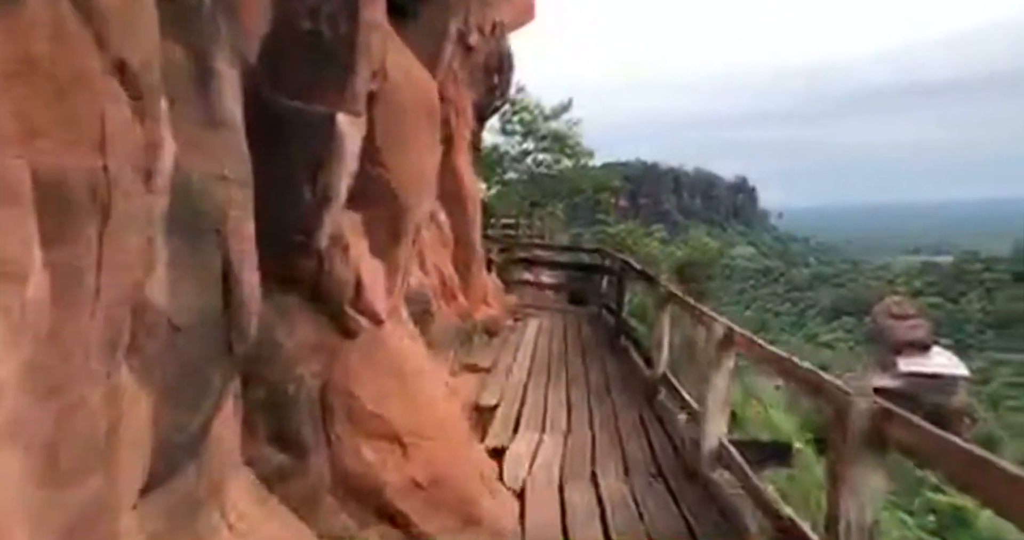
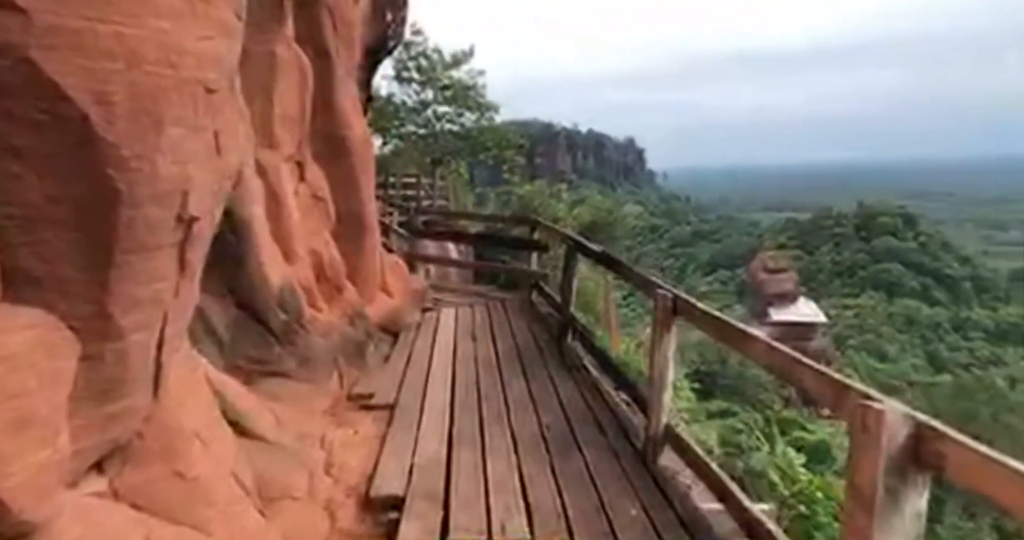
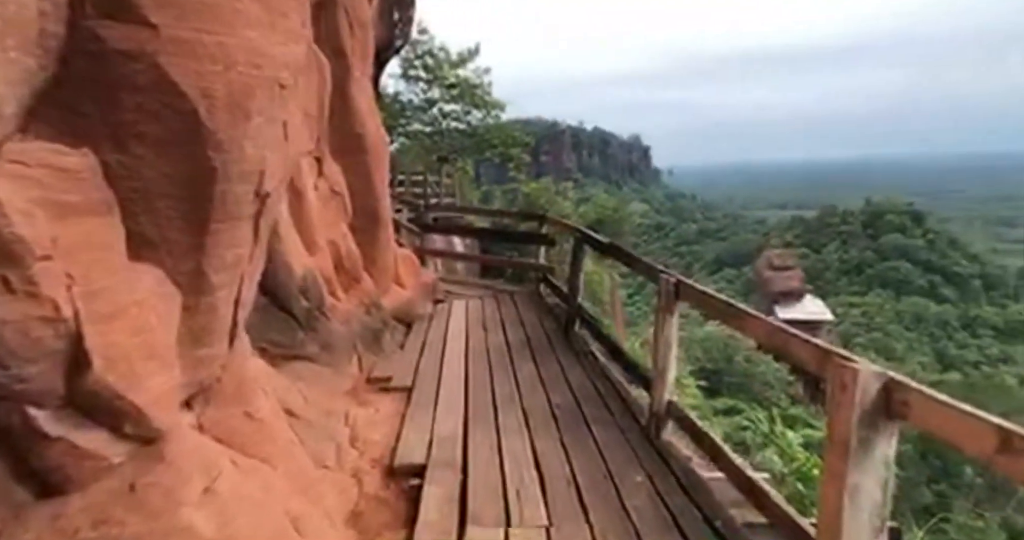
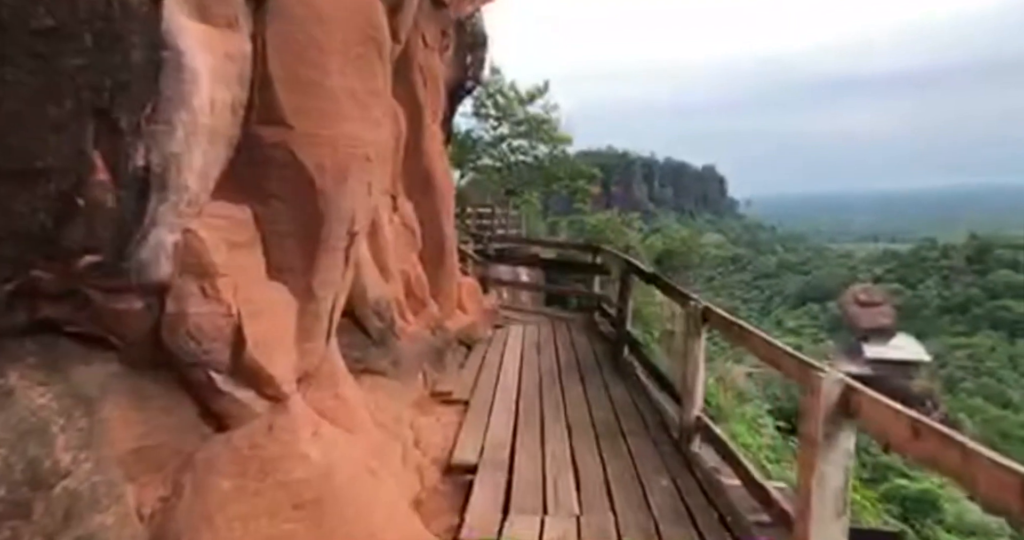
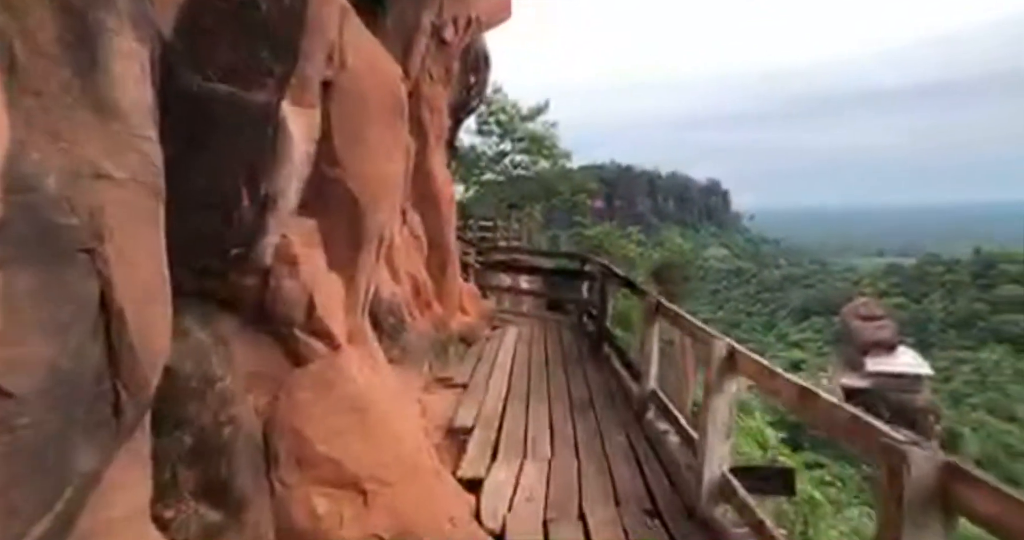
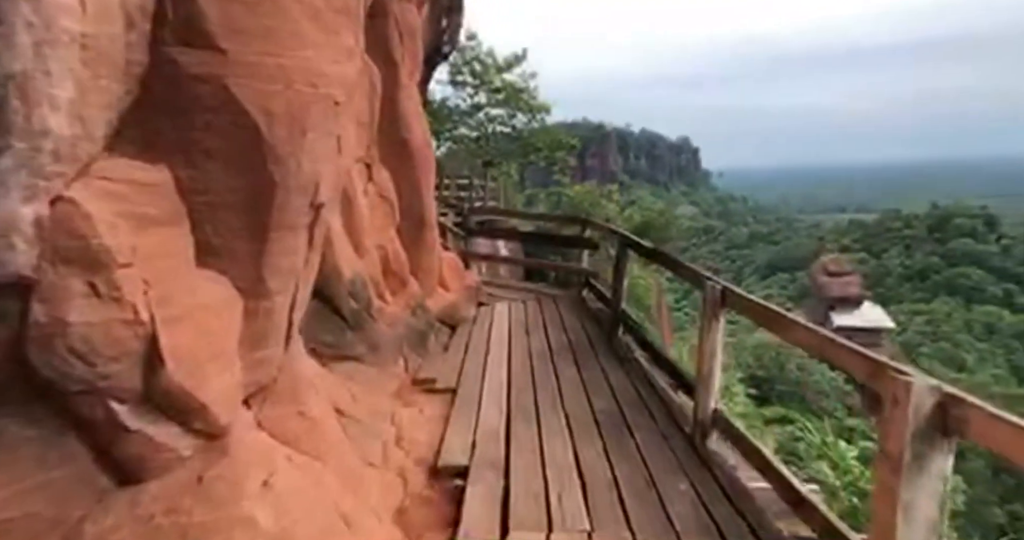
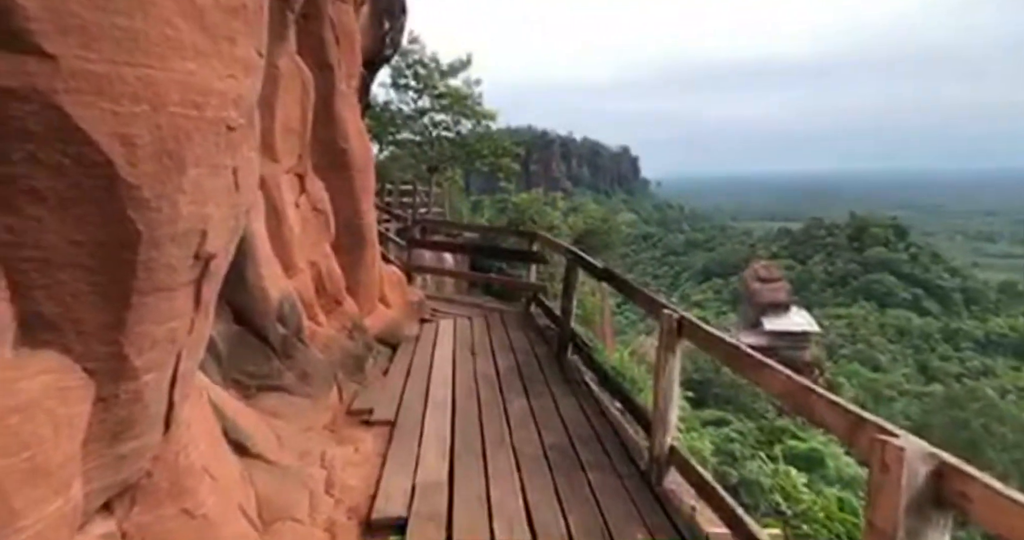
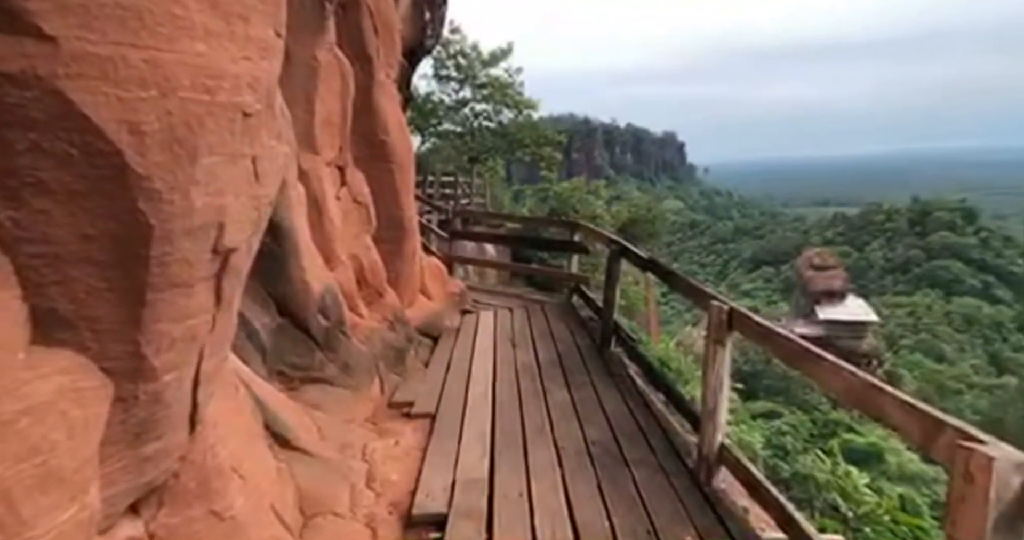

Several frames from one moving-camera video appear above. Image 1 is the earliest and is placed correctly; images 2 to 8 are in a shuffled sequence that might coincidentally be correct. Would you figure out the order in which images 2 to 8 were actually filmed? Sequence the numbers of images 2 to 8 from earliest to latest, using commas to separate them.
5, 4, 6, 3, 2, 7, 8
